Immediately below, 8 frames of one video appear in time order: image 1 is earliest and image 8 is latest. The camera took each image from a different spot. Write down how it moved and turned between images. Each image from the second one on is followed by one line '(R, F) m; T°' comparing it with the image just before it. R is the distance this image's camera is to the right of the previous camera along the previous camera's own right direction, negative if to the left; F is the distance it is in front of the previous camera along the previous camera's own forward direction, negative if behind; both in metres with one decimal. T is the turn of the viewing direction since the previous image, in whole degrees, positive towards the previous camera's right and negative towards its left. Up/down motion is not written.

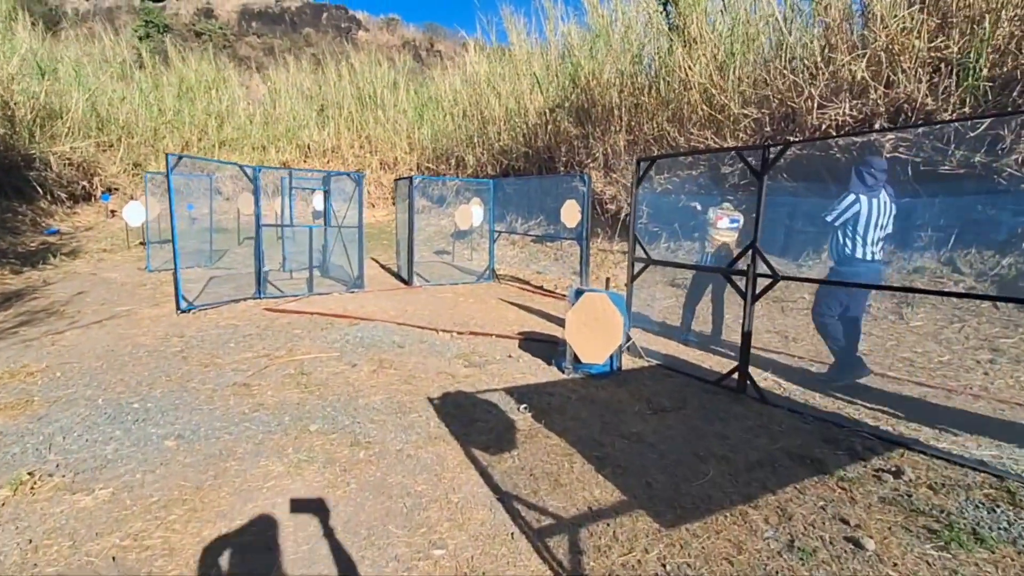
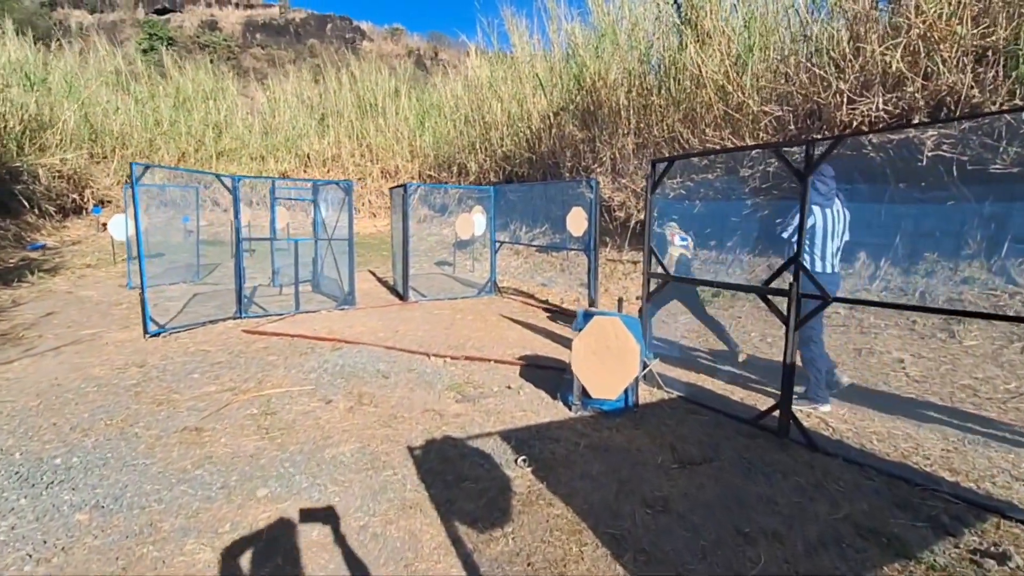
(+0.1, +0.6) m; -1°
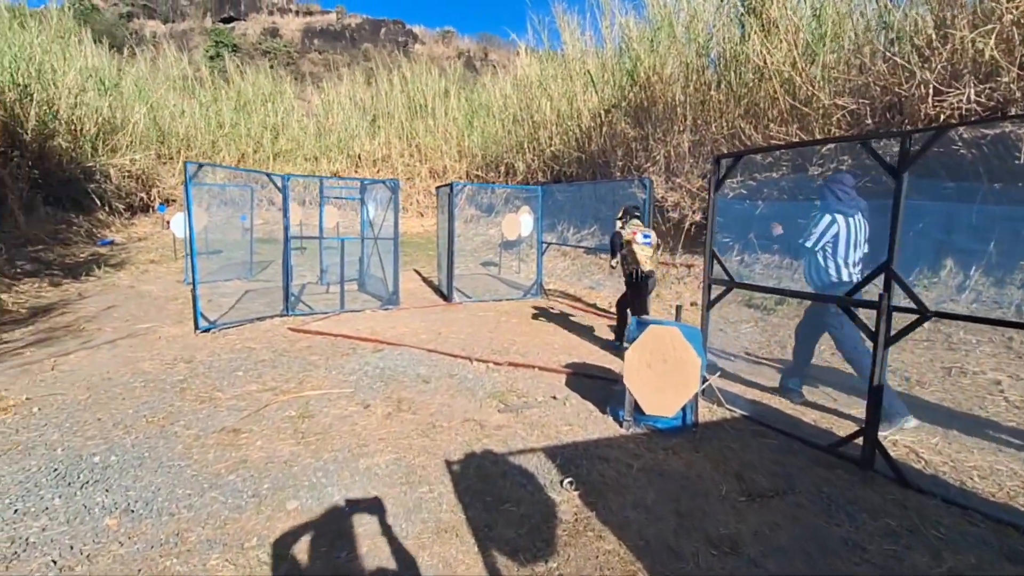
(0.0, +0.2) m; -5°
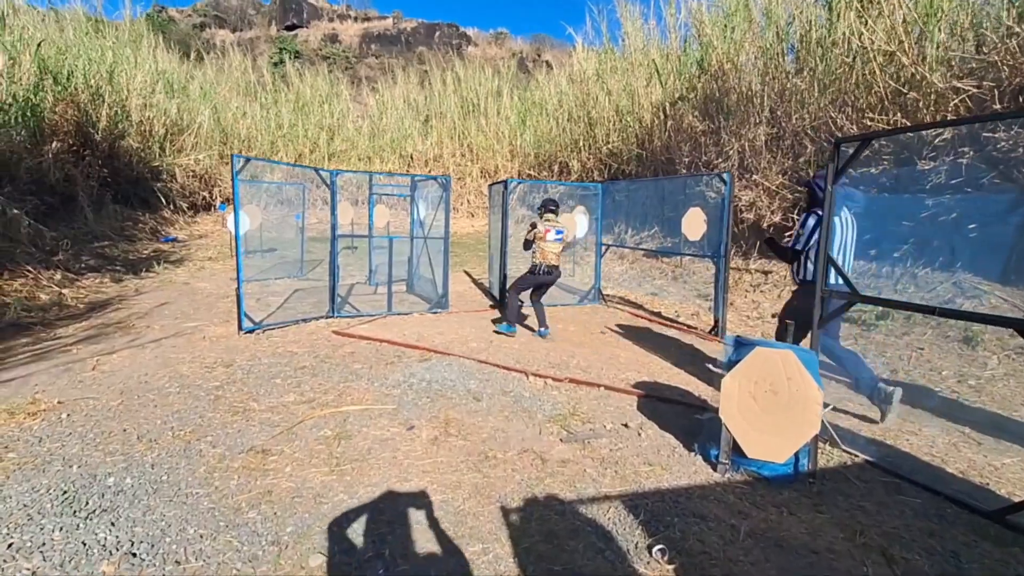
(-0.1, +0.5) m; -5°
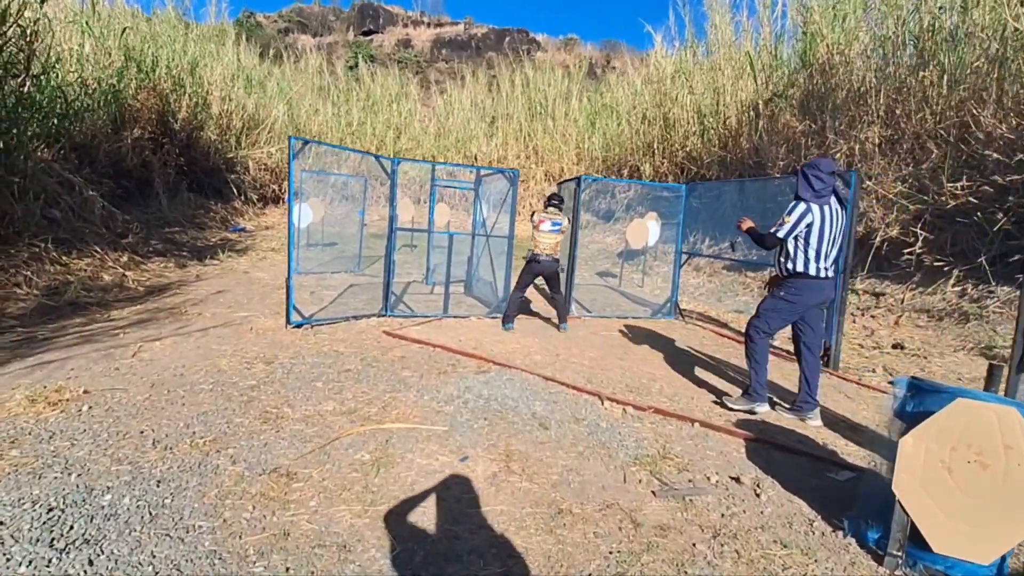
(-0.2, +0.6) m; -6°
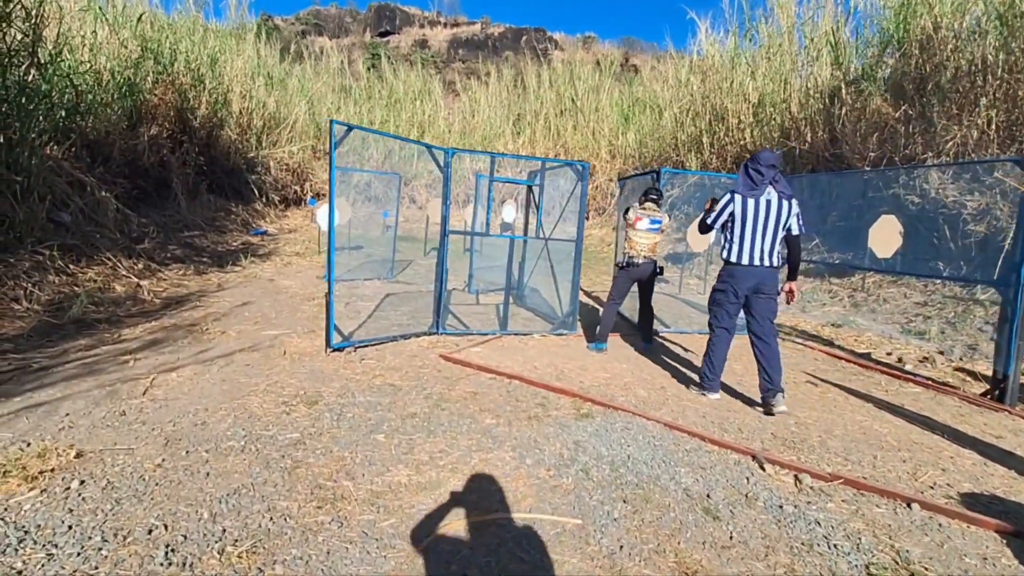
(-0.6, +0.9) m; -2°
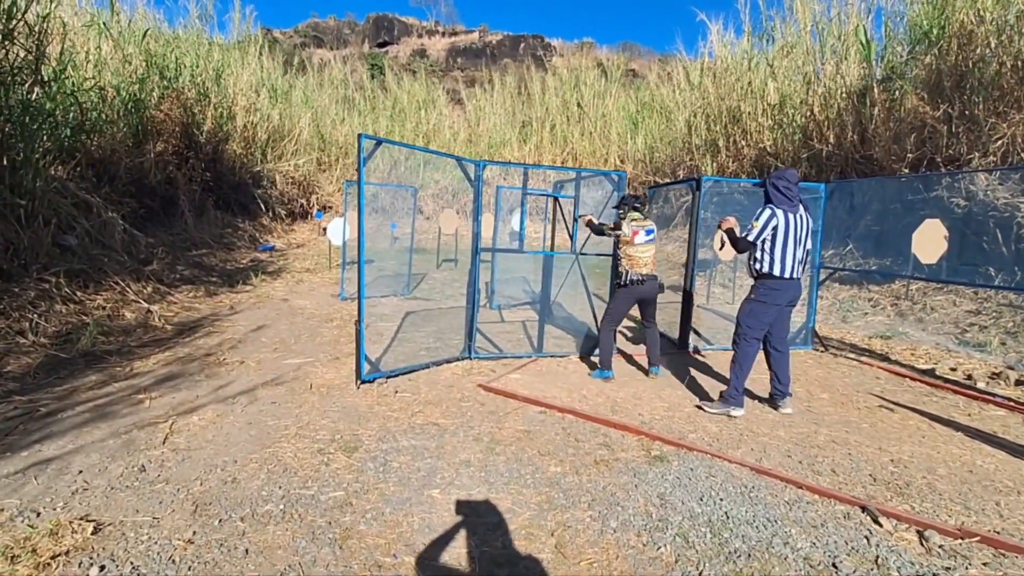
(-0.3, +0.3) m; 0°
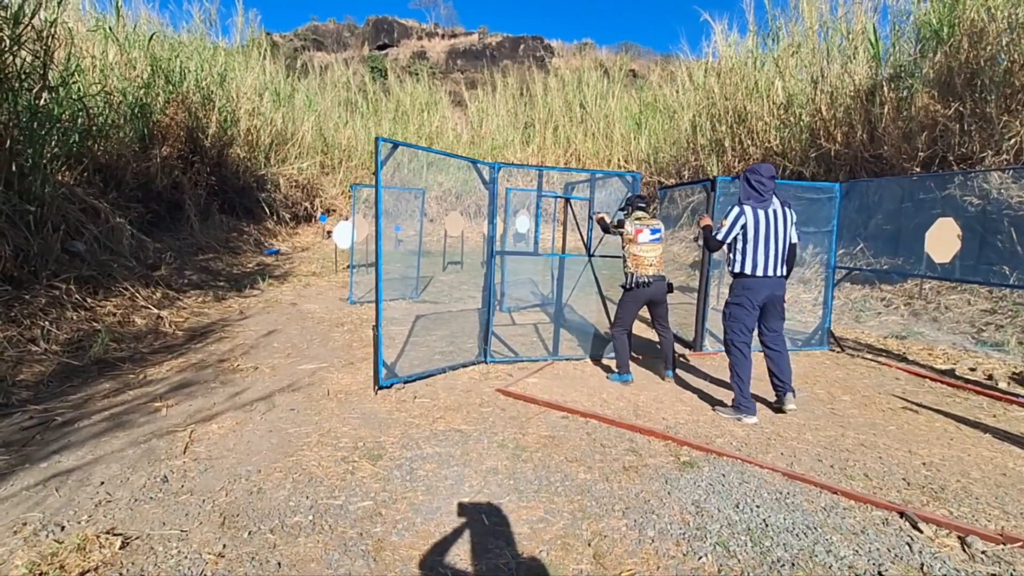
(-0.1, 0.0) m; 0°
